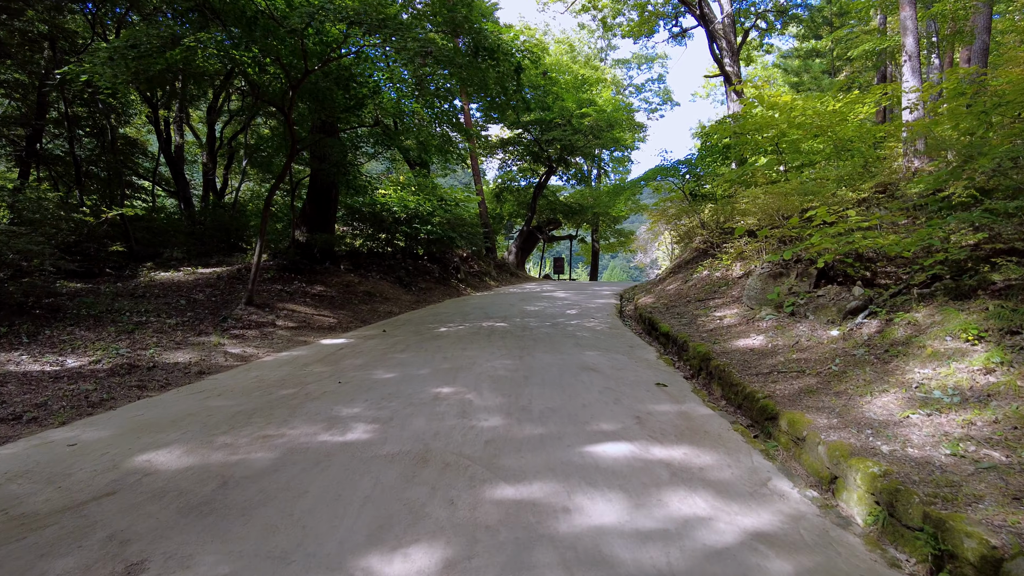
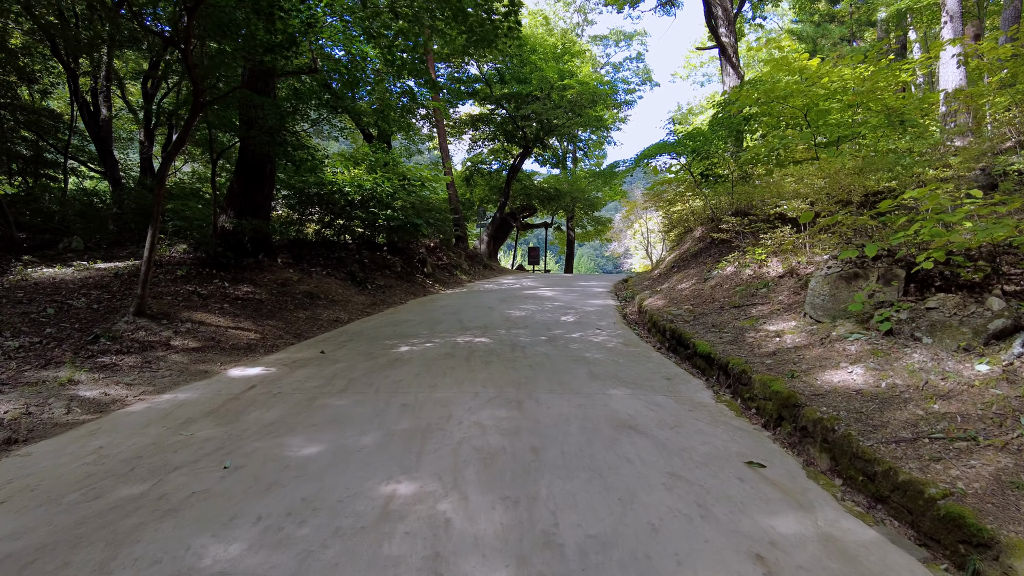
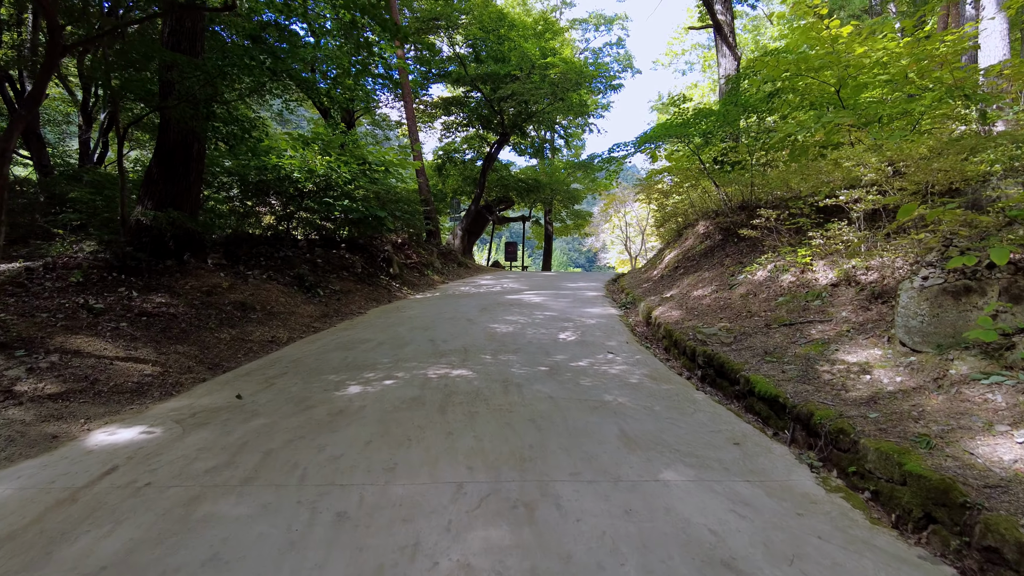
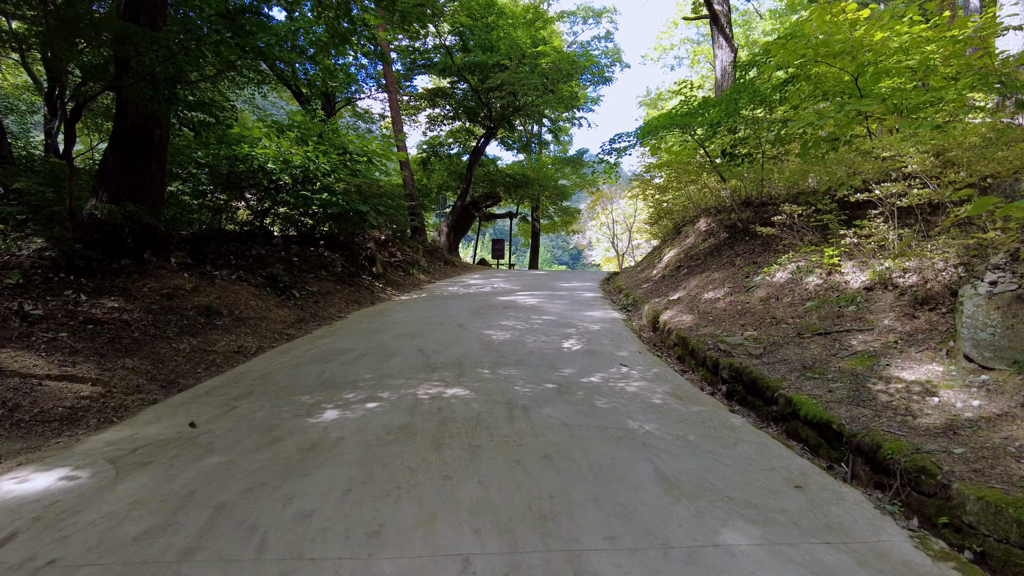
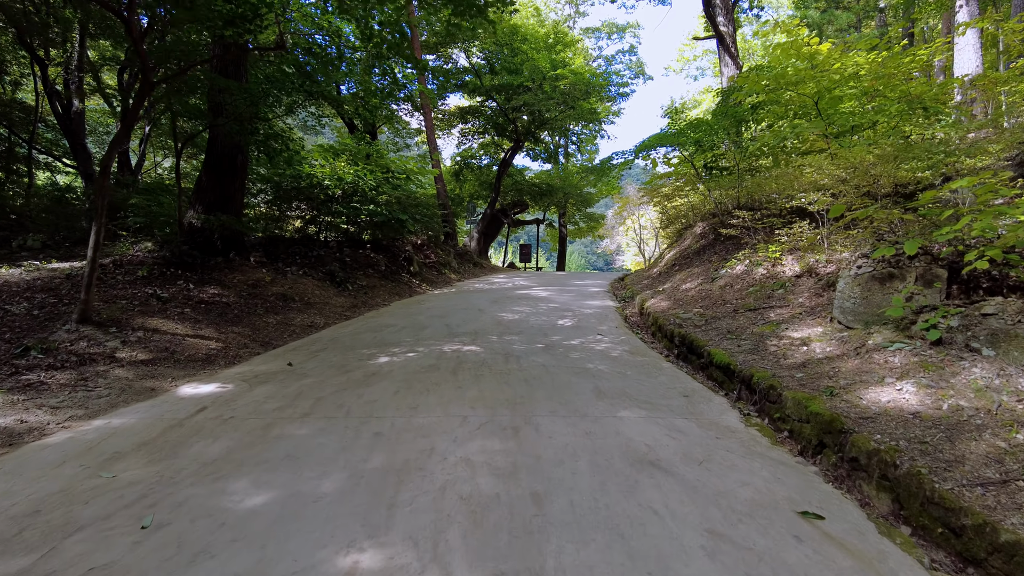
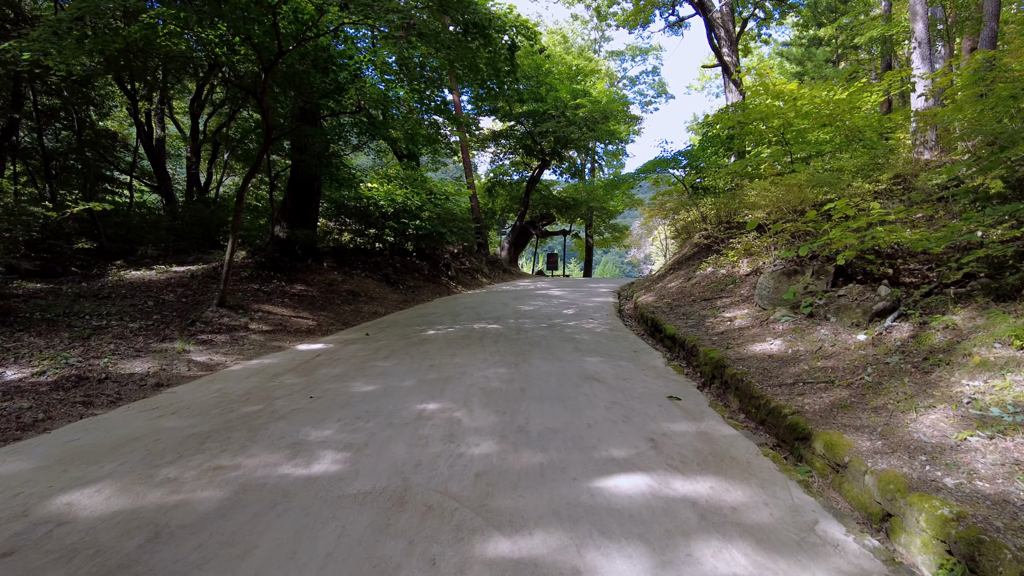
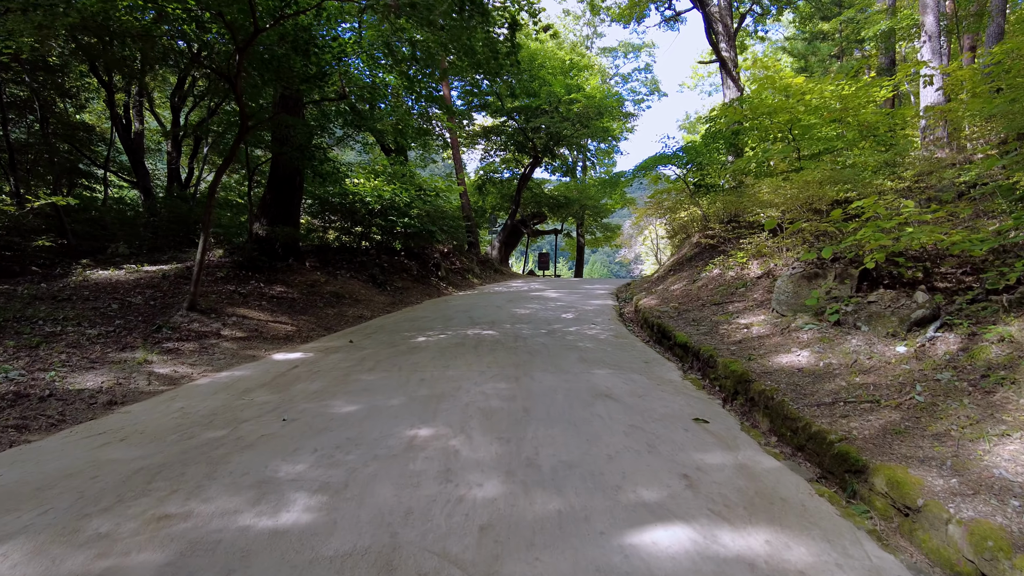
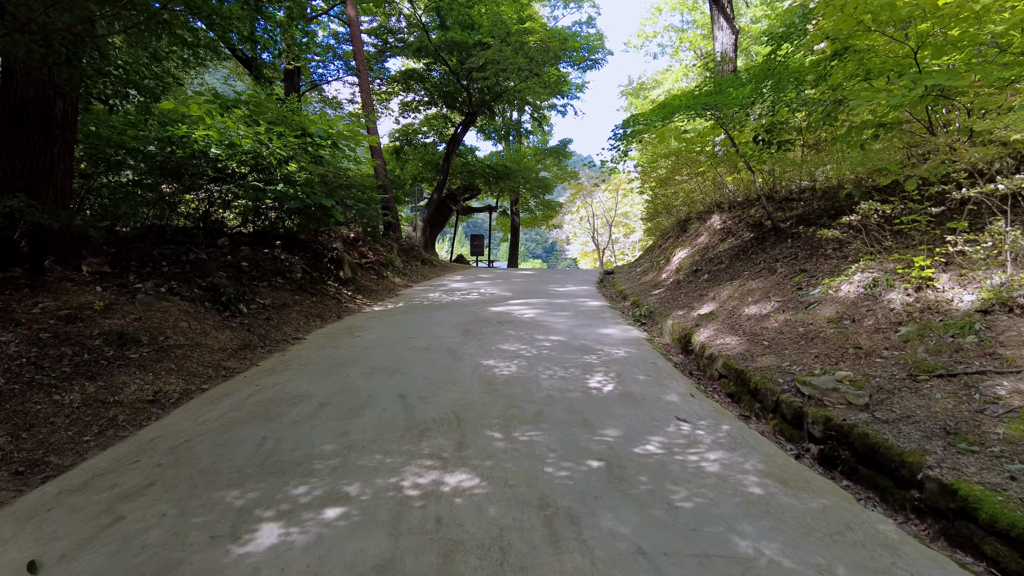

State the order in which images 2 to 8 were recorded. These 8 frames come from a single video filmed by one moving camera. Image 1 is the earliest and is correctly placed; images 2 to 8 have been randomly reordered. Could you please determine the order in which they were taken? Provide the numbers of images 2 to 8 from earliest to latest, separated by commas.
6, 7, 2, 5, 3, 4, 8
